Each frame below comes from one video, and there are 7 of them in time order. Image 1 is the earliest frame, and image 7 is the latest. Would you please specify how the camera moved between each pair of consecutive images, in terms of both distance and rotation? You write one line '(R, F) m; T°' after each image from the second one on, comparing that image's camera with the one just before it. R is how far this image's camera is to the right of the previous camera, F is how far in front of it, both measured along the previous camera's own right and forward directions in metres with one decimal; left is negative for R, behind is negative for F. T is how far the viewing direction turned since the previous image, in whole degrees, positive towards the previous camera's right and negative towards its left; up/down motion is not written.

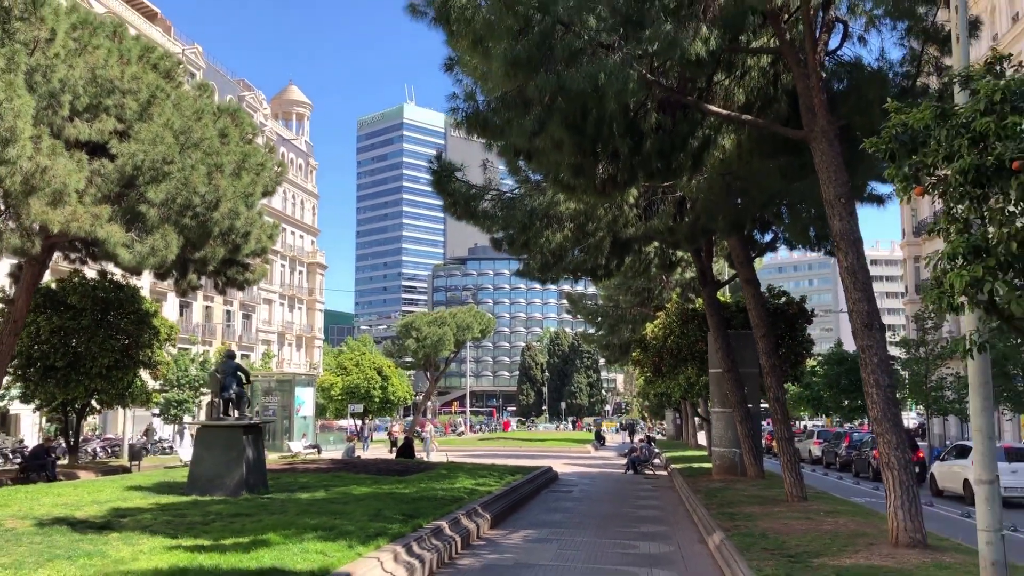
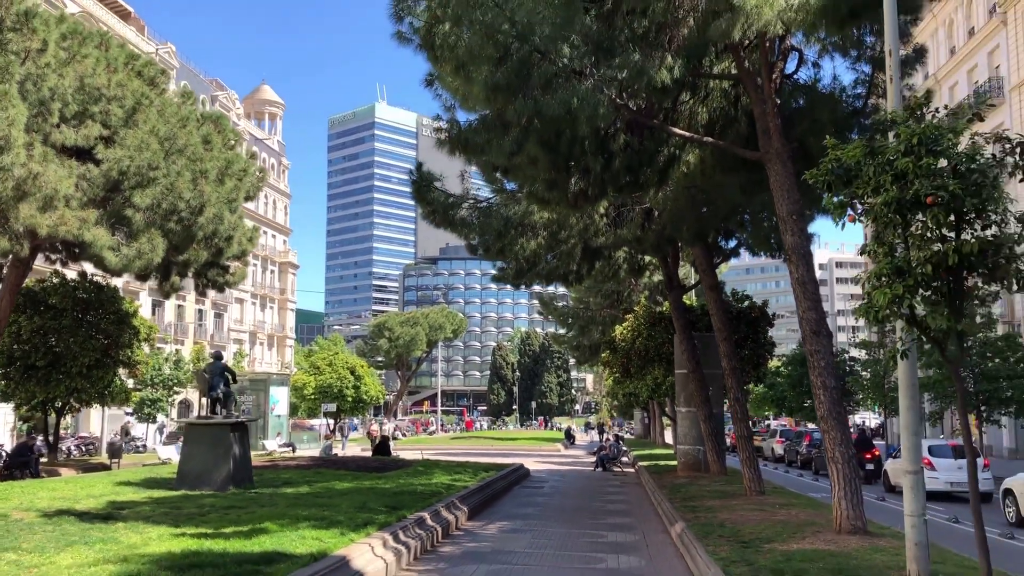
(-0.1, -0.7) m; +2°
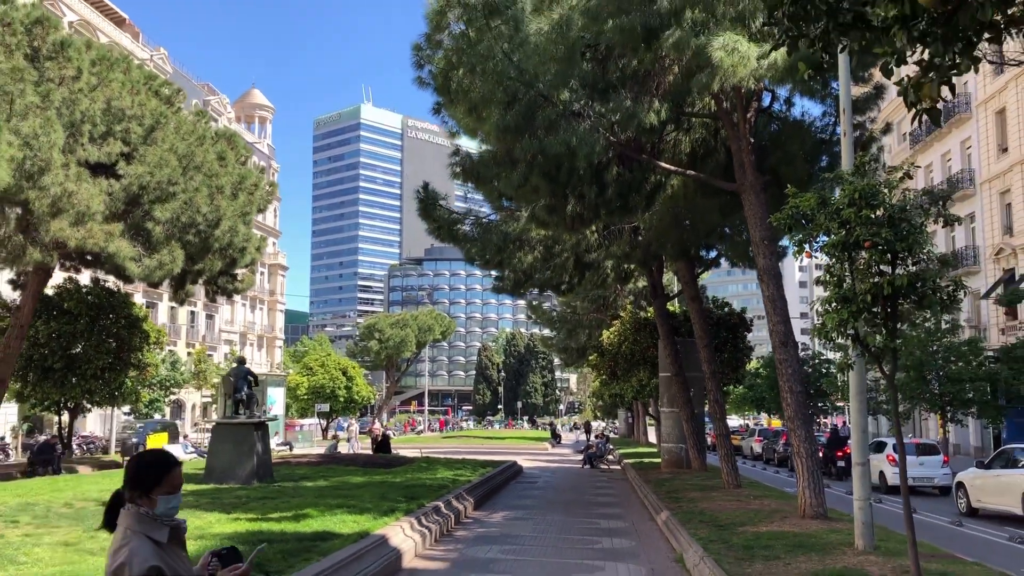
(-0.3, -1.4) m; +1°
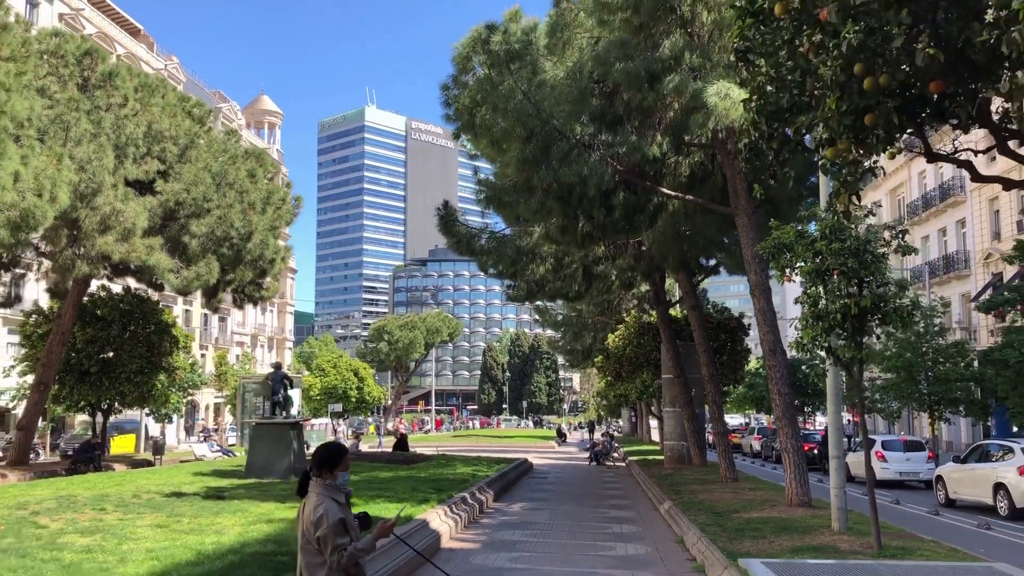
(-0.2, -1.4) m; 0°
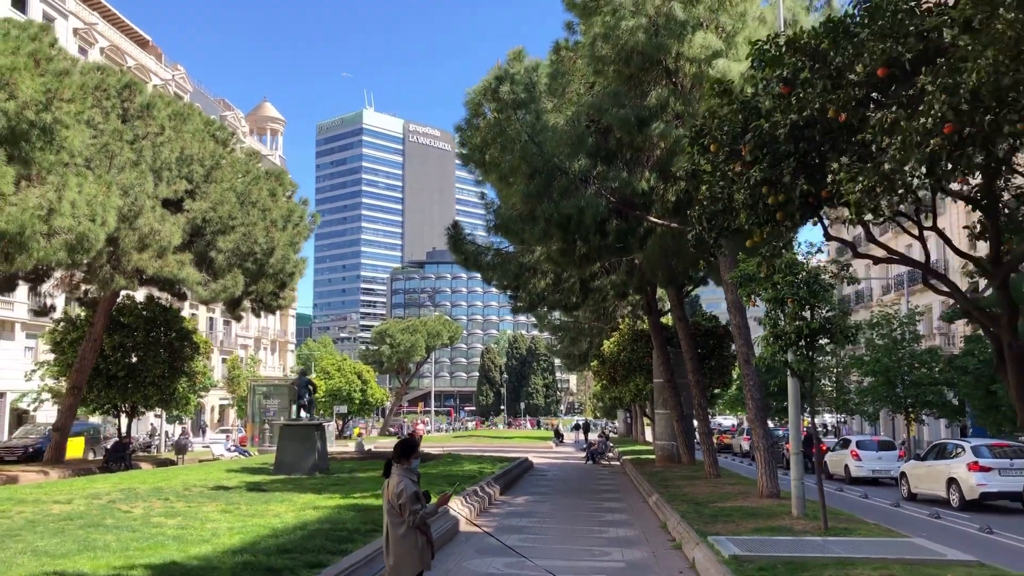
(-0.1, -1.7) m; 0°
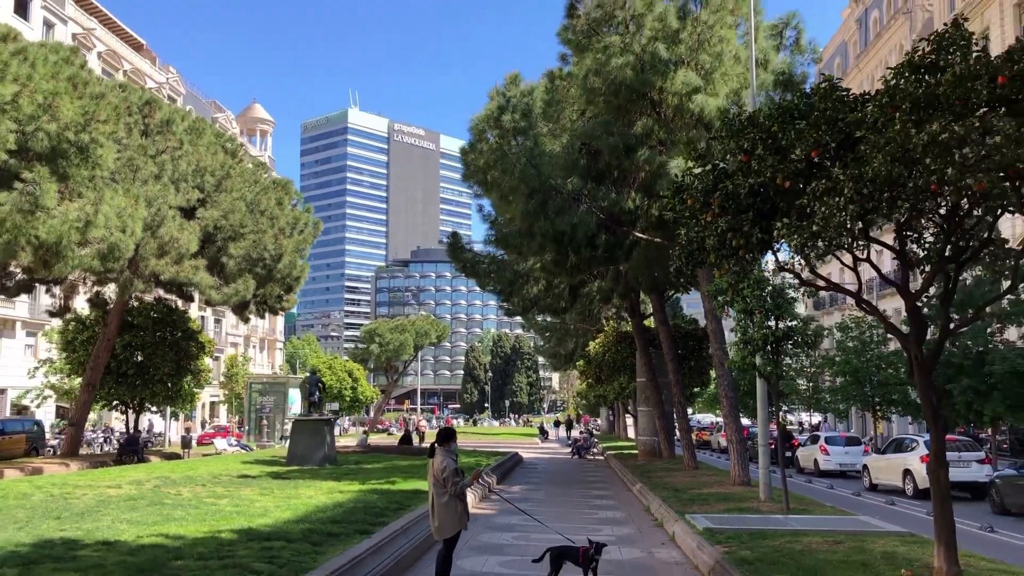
(-0.3, -1.5) m; +1°
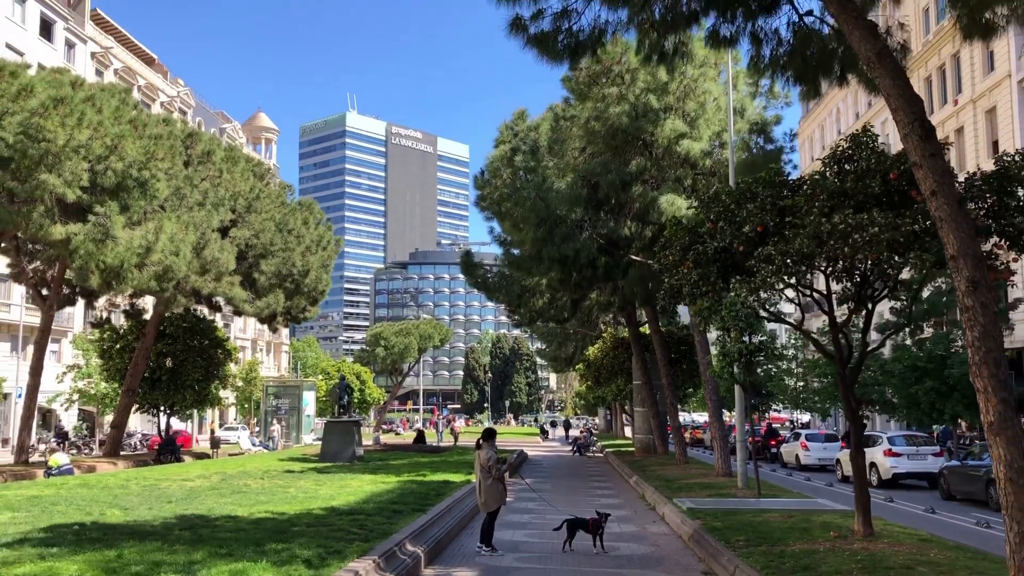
(-0.3, -2.3) m; 0°
